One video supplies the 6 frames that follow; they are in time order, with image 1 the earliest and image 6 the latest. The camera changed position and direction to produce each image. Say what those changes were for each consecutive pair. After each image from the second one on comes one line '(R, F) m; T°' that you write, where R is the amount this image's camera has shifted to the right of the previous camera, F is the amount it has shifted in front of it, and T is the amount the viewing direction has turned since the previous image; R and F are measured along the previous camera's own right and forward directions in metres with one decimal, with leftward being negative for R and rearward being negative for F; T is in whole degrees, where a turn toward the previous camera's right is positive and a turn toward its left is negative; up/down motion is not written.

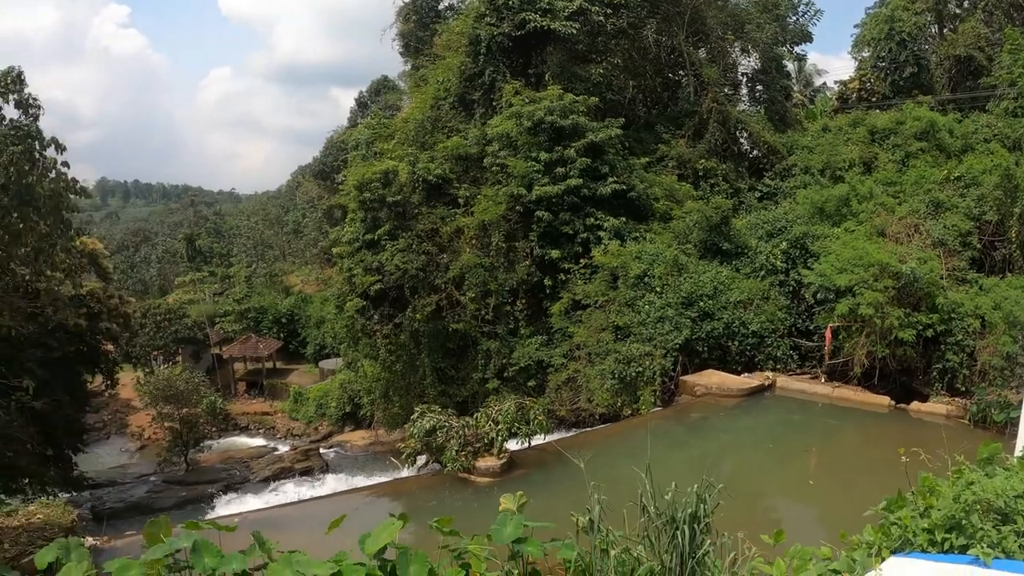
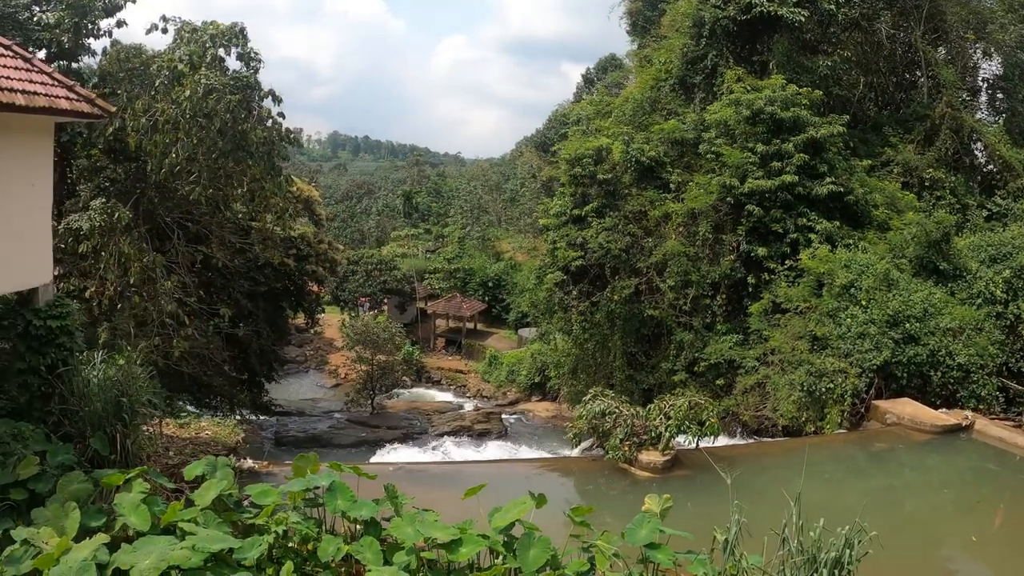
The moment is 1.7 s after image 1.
(+0.2, +0.2) m; -14°
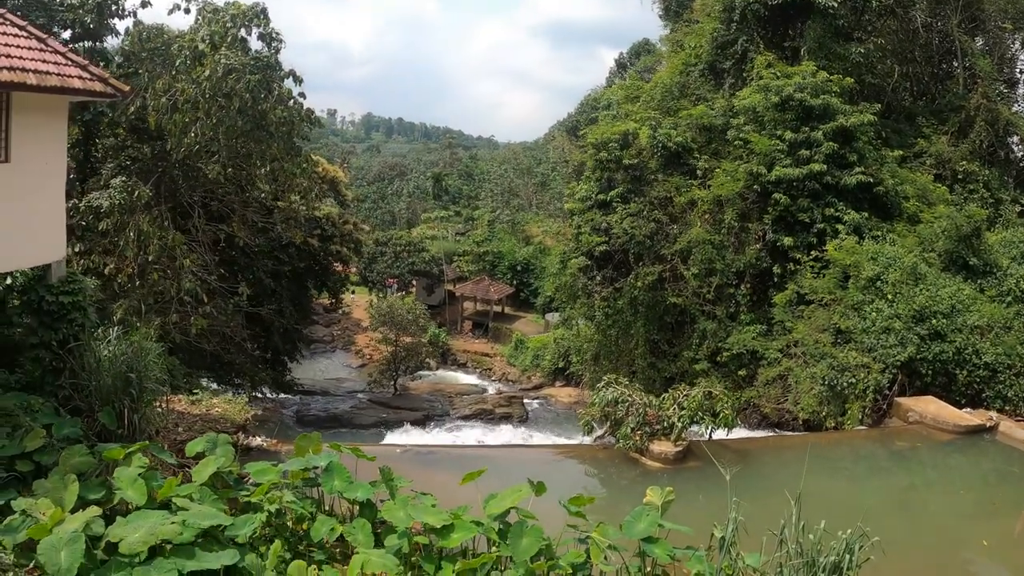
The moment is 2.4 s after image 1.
(+0.2, 0.0) m; -3°
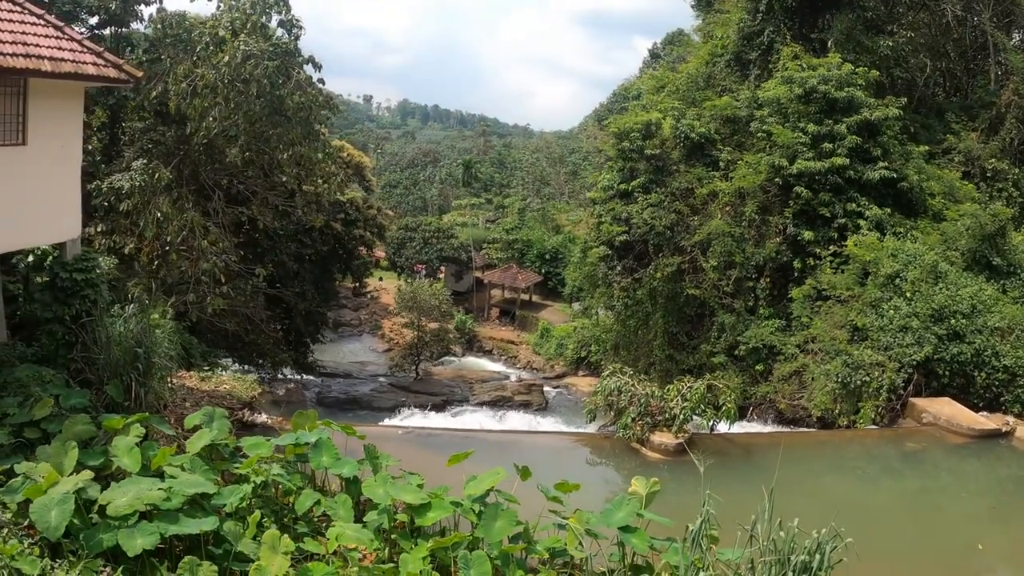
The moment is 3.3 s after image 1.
(+0.3, -0.1) m; -3°
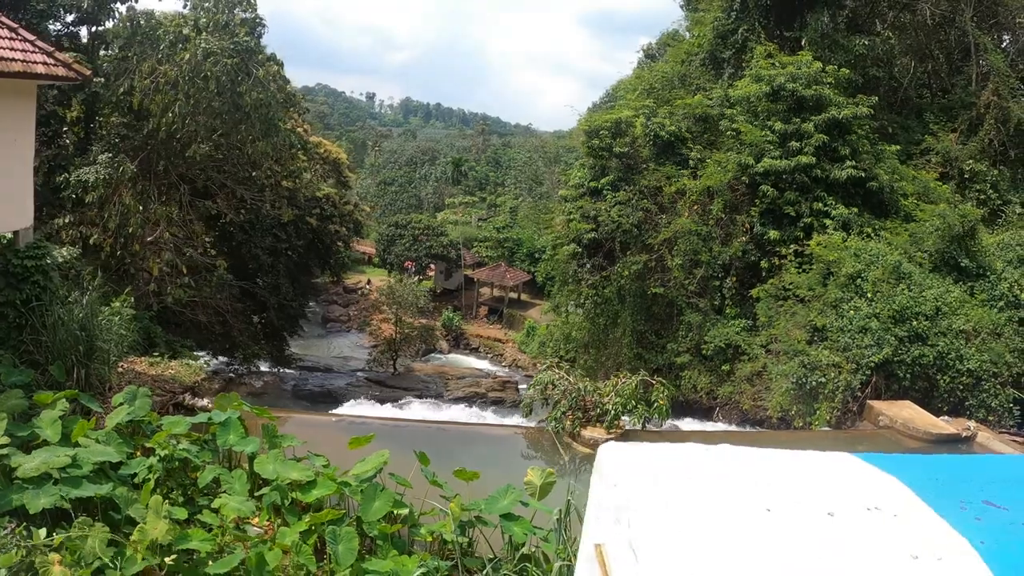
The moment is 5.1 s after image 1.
(+0.6, +0.1) m; -1°
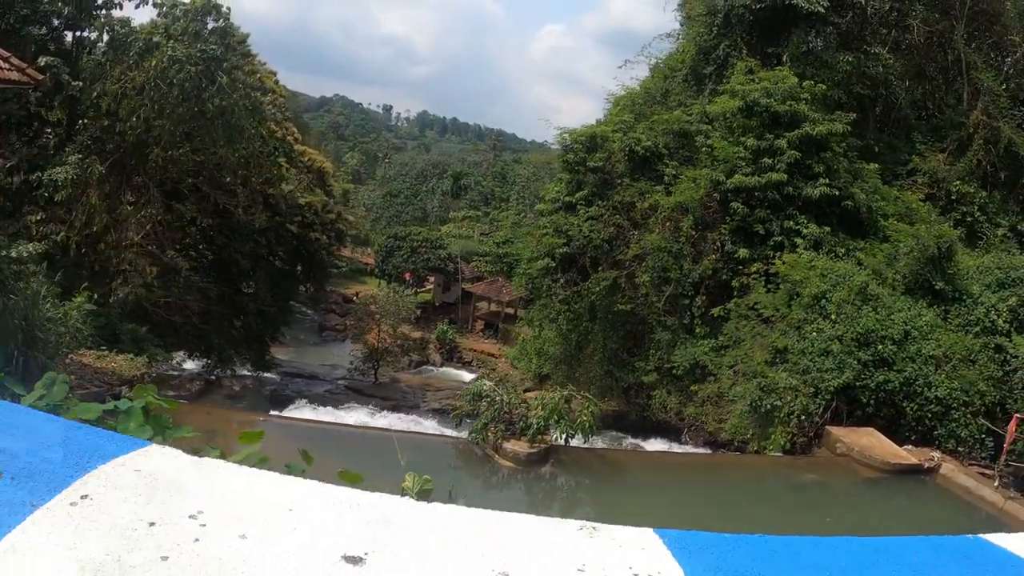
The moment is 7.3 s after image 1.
(+0.7, +0.1) m; -2°
